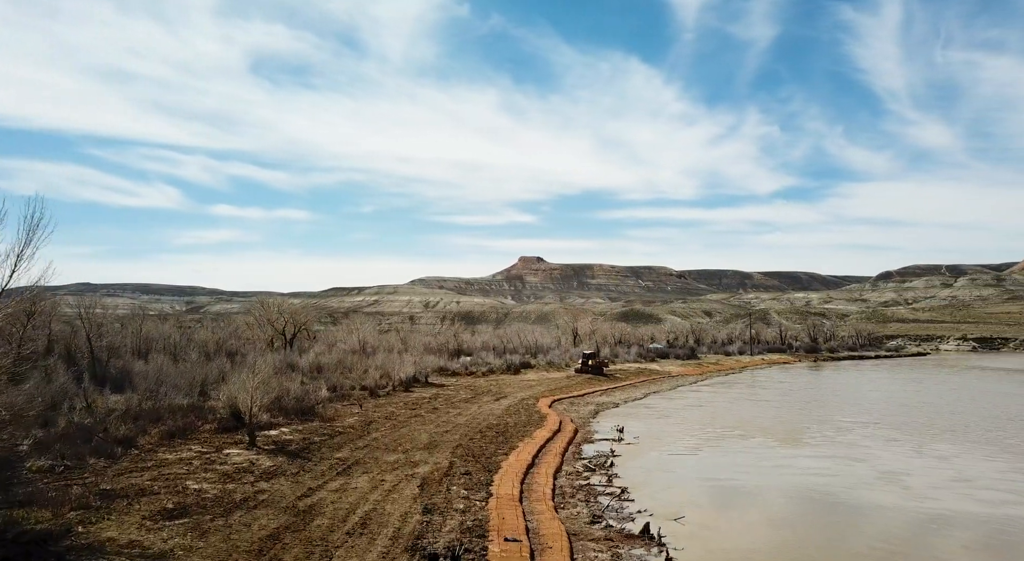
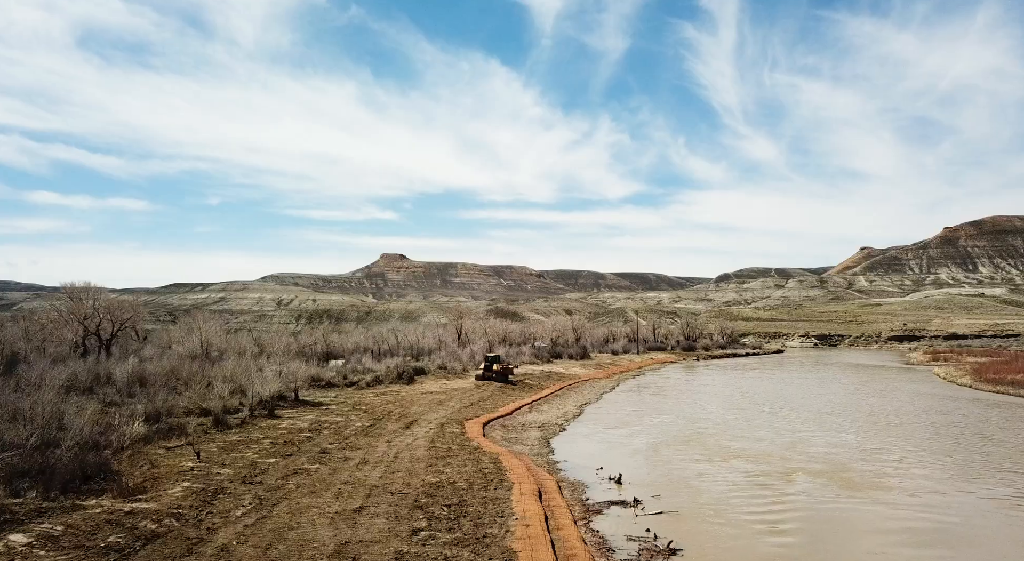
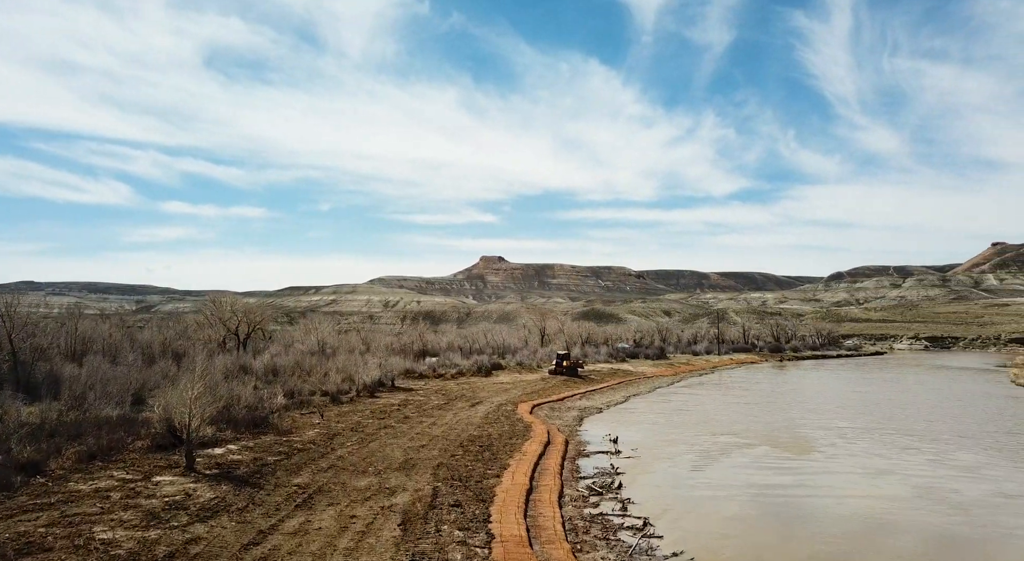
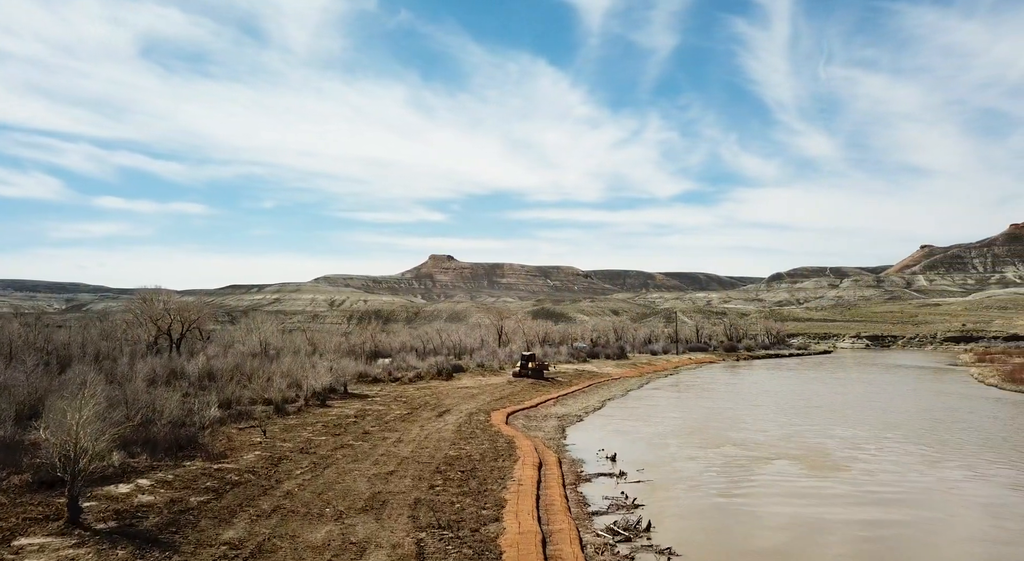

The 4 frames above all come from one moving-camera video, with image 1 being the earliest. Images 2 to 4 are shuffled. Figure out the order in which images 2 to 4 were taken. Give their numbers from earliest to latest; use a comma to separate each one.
3, 4, 2
